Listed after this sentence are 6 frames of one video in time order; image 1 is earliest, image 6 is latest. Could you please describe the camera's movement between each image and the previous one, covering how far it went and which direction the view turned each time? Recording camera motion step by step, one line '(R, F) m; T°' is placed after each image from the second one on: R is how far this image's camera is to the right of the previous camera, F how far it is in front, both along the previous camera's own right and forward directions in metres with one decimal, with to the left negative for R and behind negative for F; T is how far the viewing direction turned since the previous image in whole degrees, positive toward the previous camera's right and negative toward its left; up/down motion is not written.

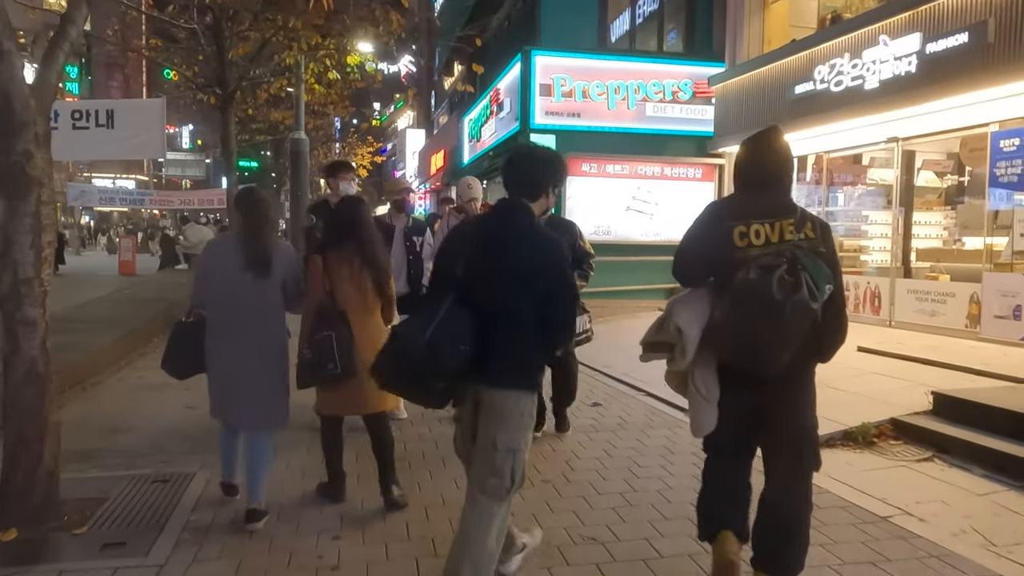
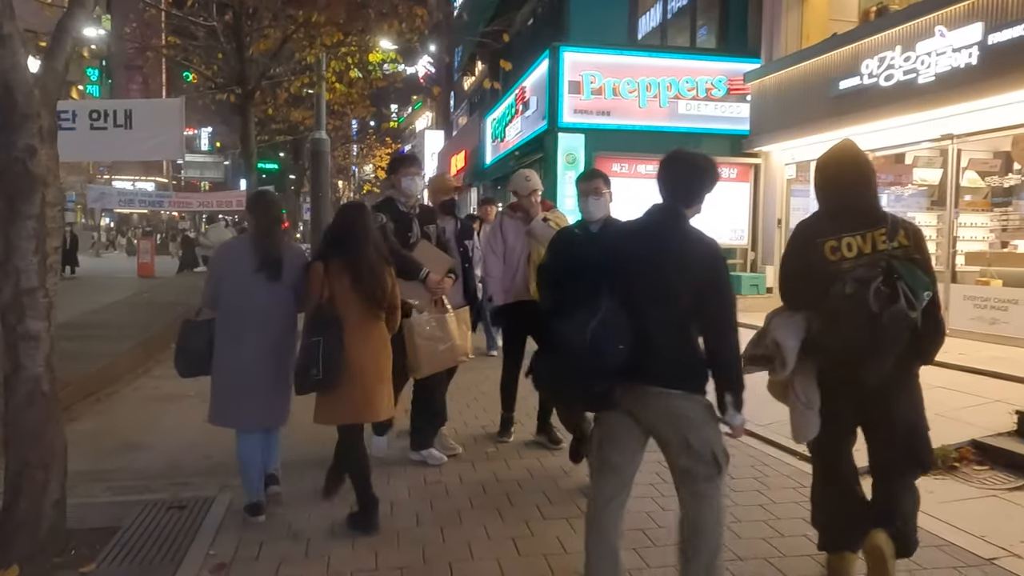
(-0.2, +0.5) m; -1°
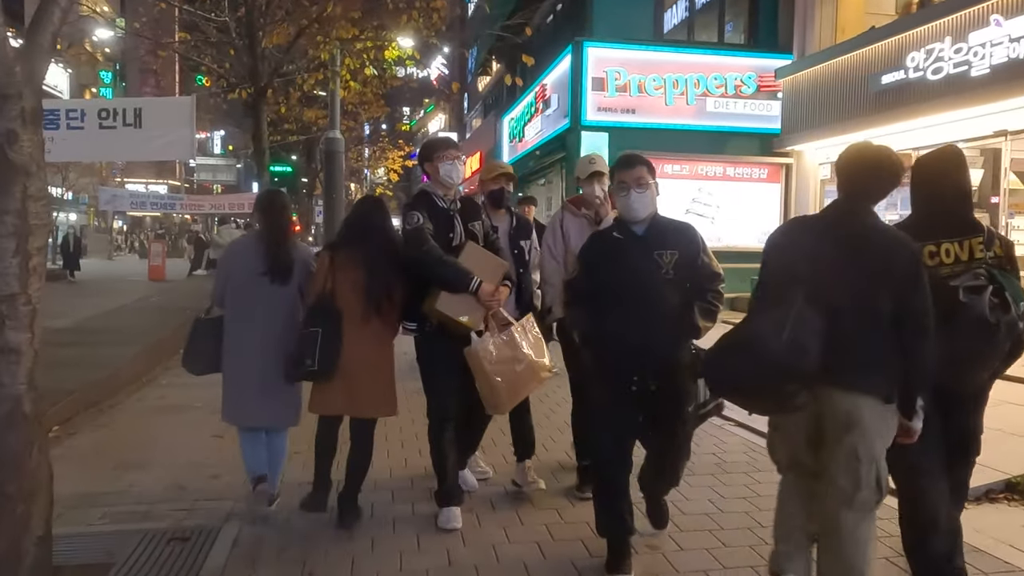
(-0.2, +0.5) m; -1°
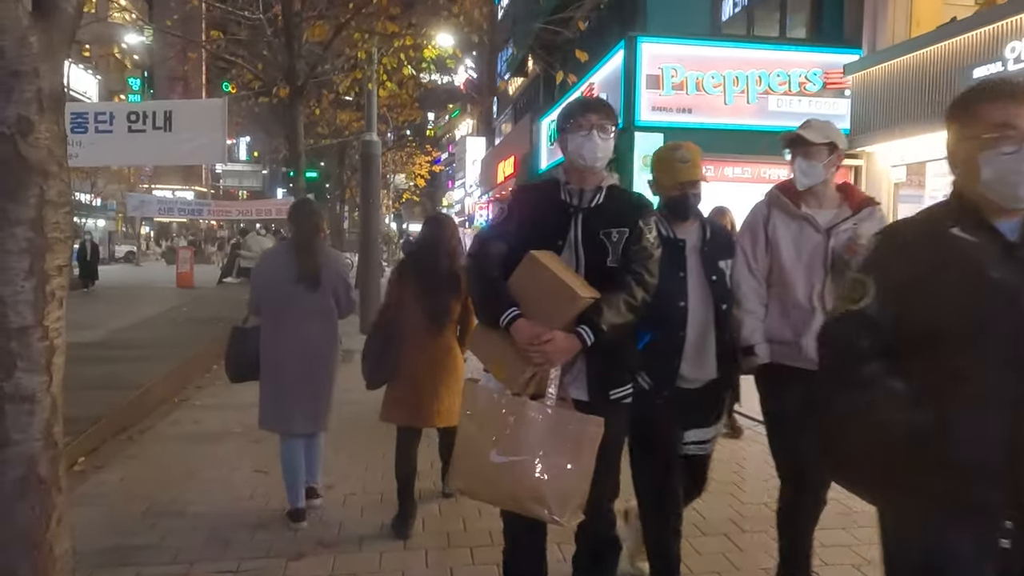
(-0.4, +0.8) m; -2°
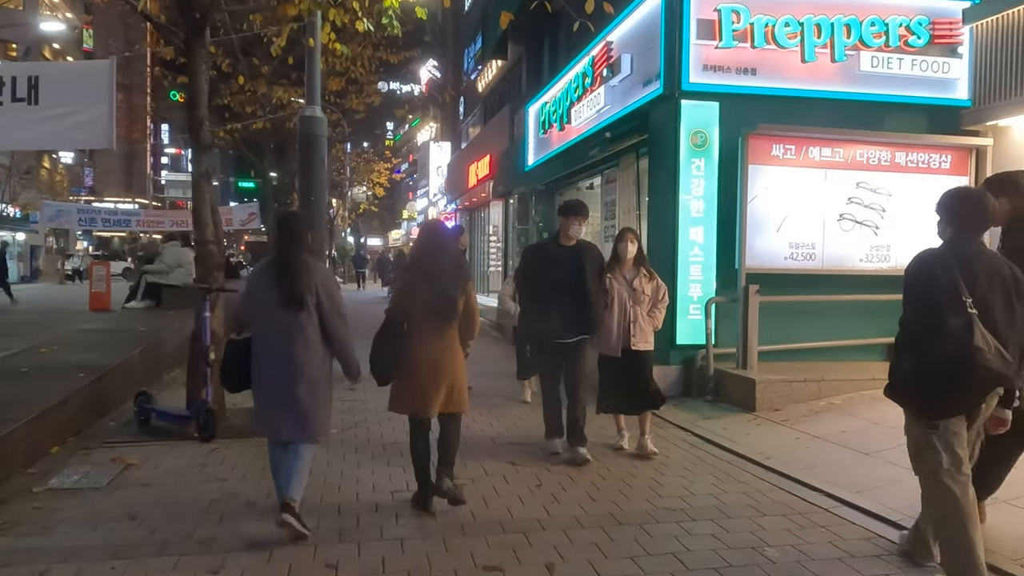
(-0.5, +3.7) m; +3°
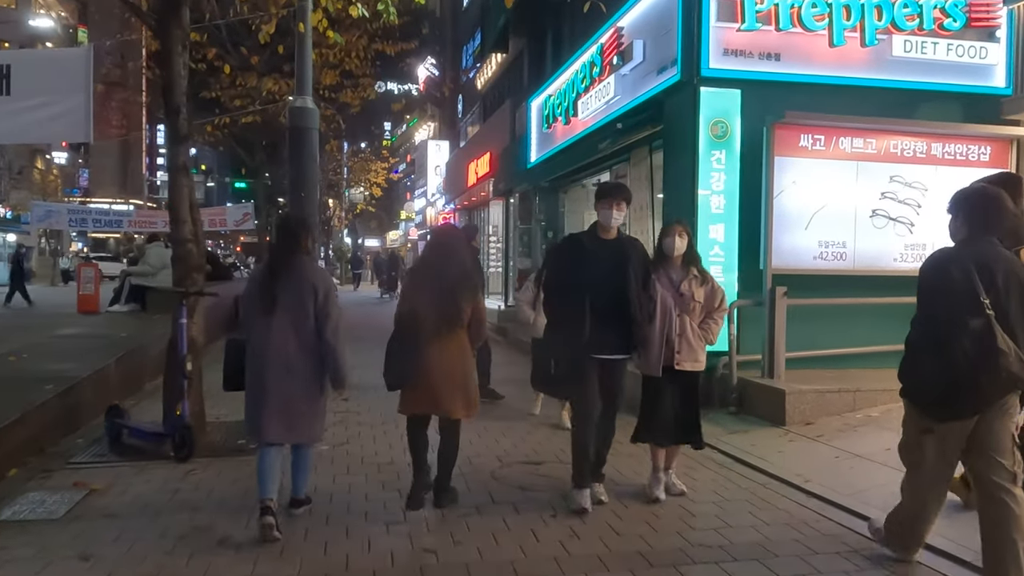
(-0.1, +0.7) m; 0°
